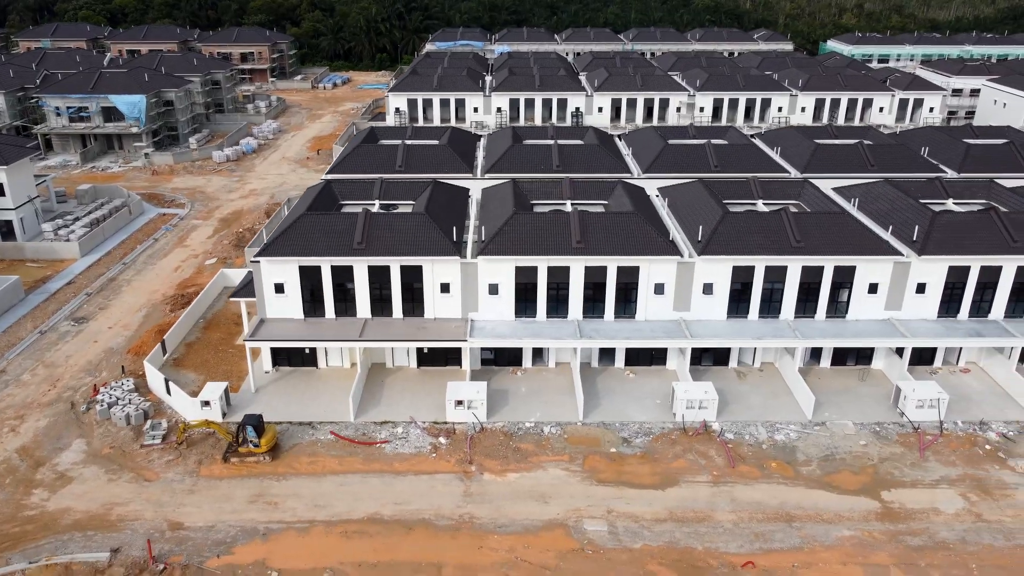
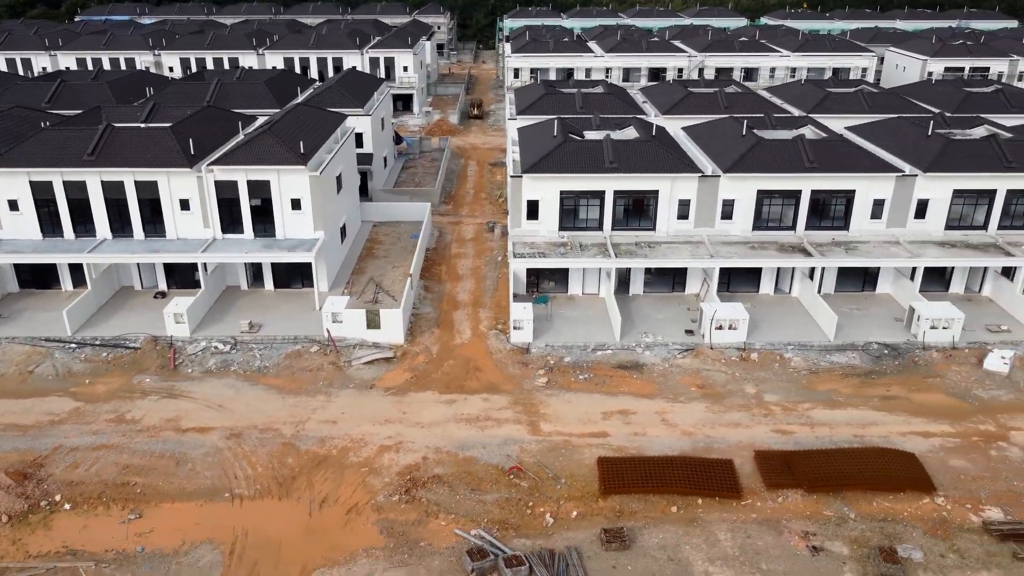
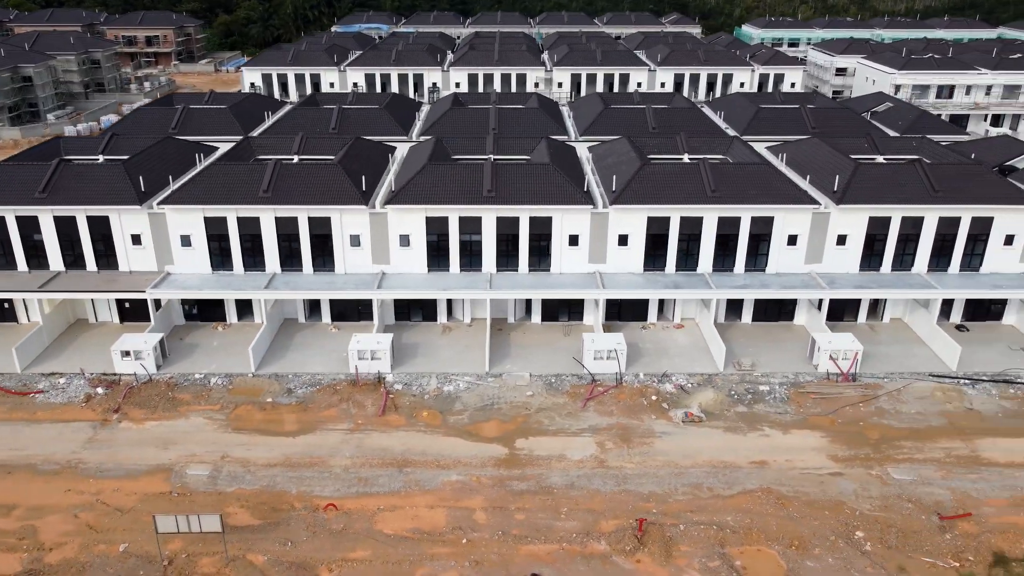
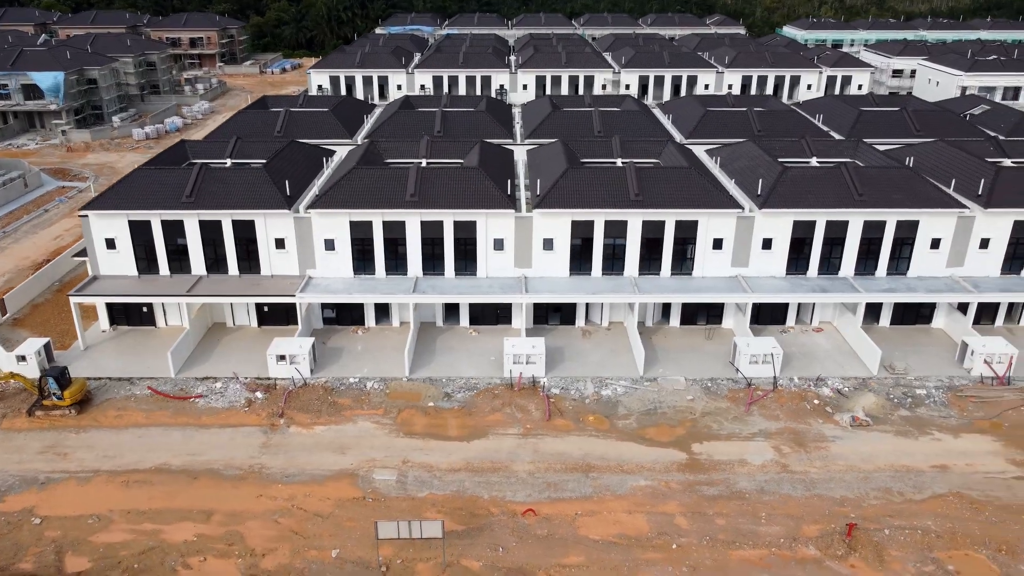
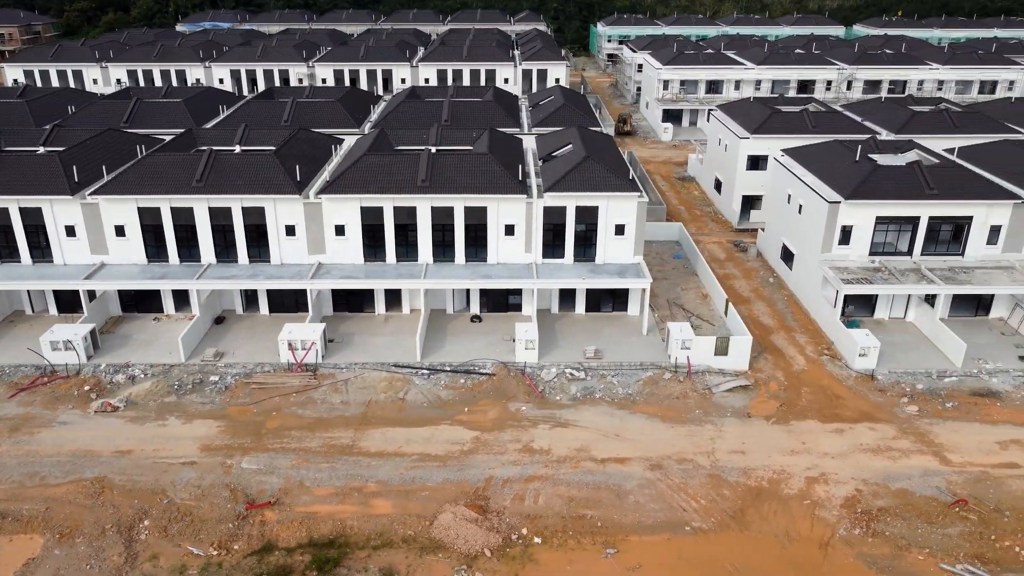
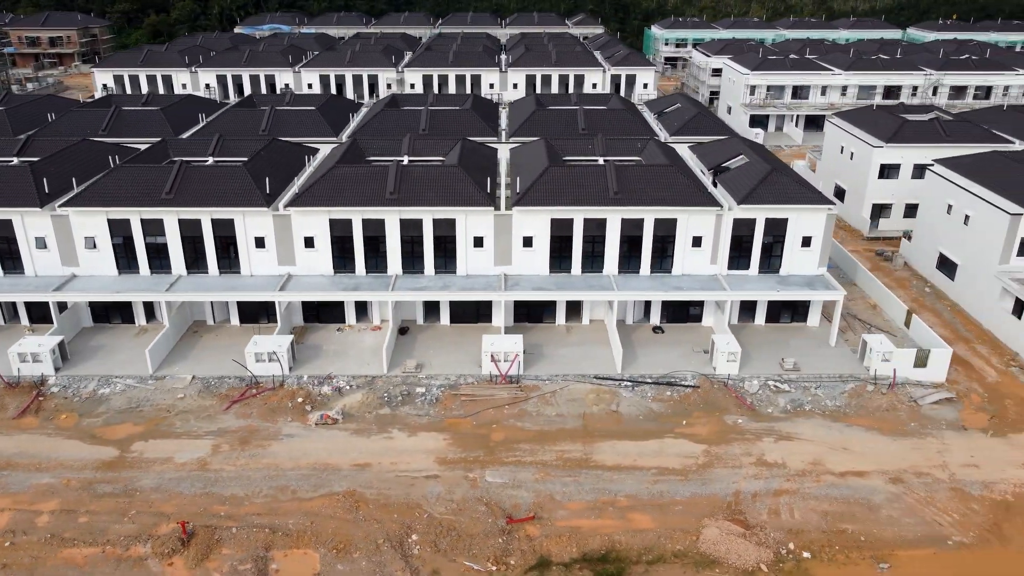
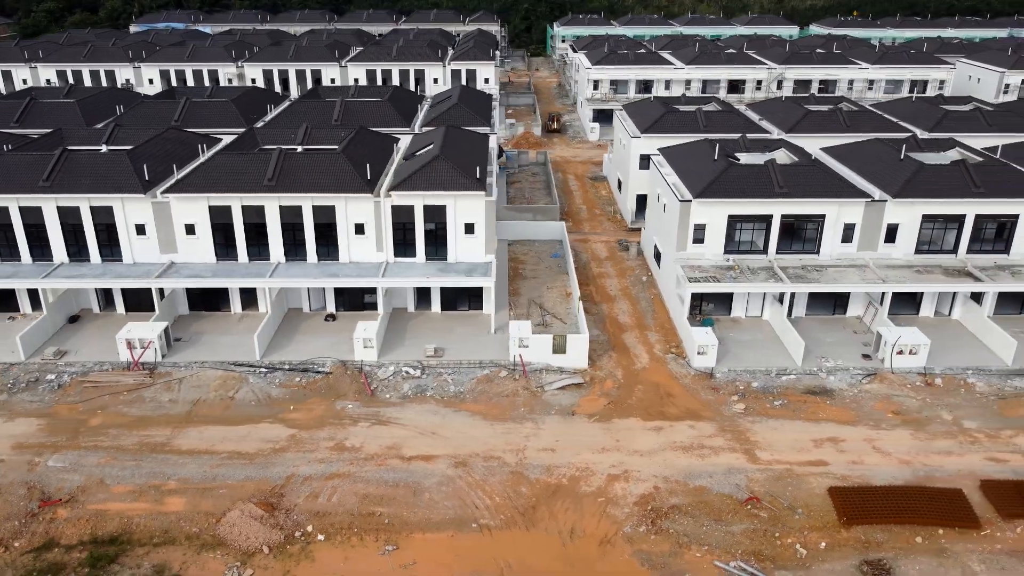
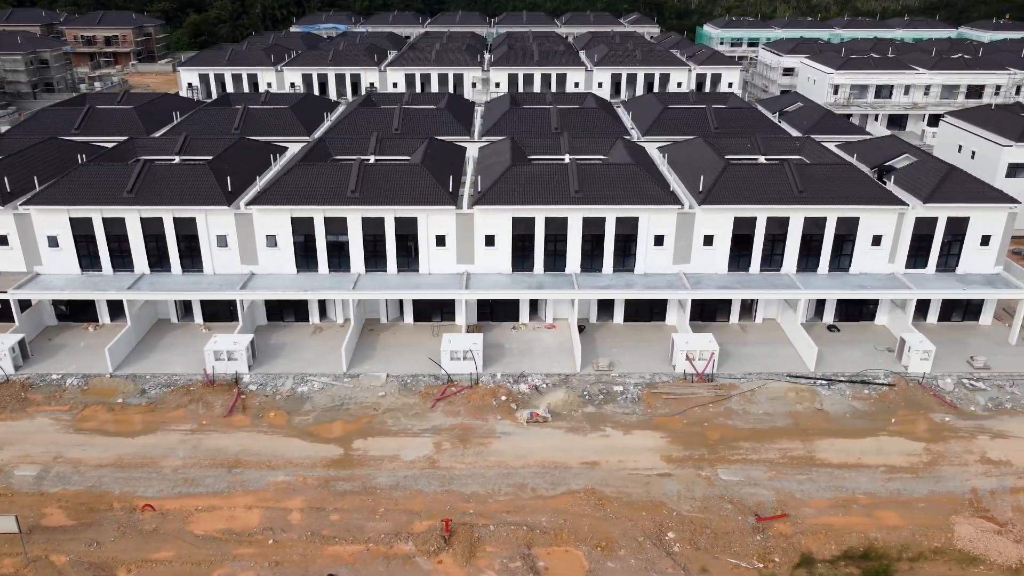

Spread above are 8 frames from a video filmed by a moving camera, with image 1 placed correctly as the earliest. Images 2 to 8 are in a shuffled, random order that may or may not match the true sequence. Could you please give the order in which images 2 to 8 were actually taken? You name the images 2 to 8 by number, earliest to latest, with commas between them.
4, 3, 8, 6, 5, 7, 2
